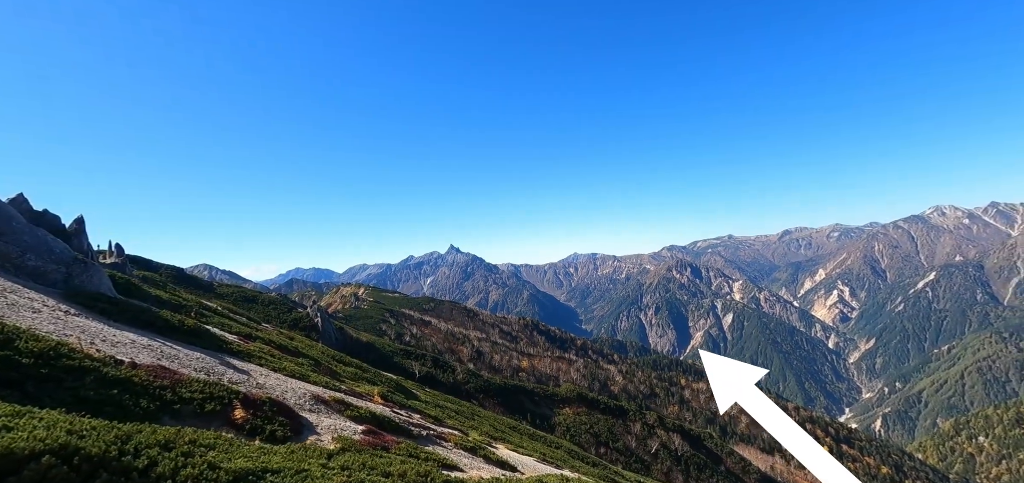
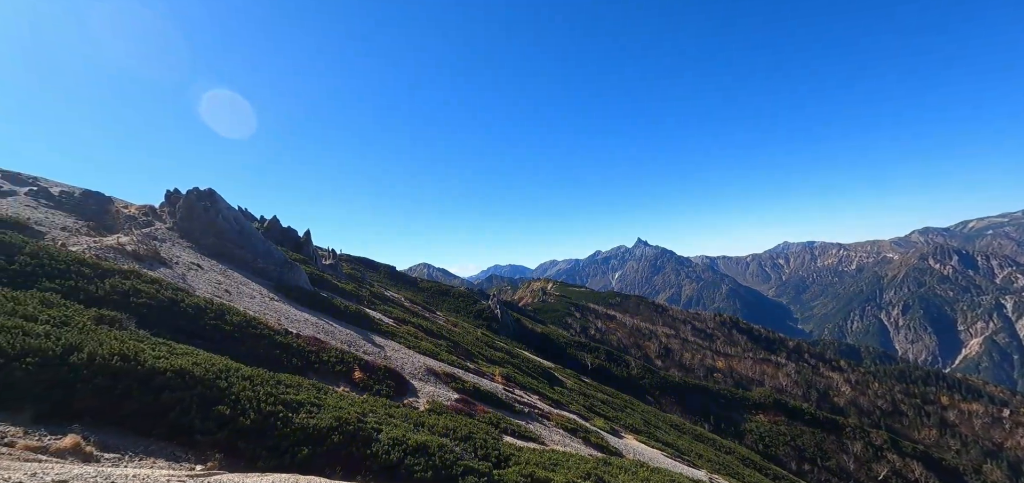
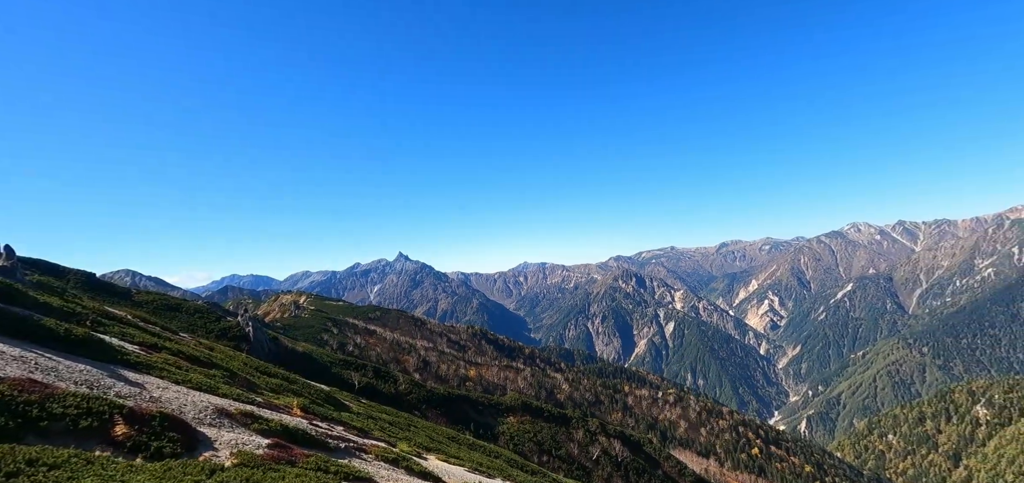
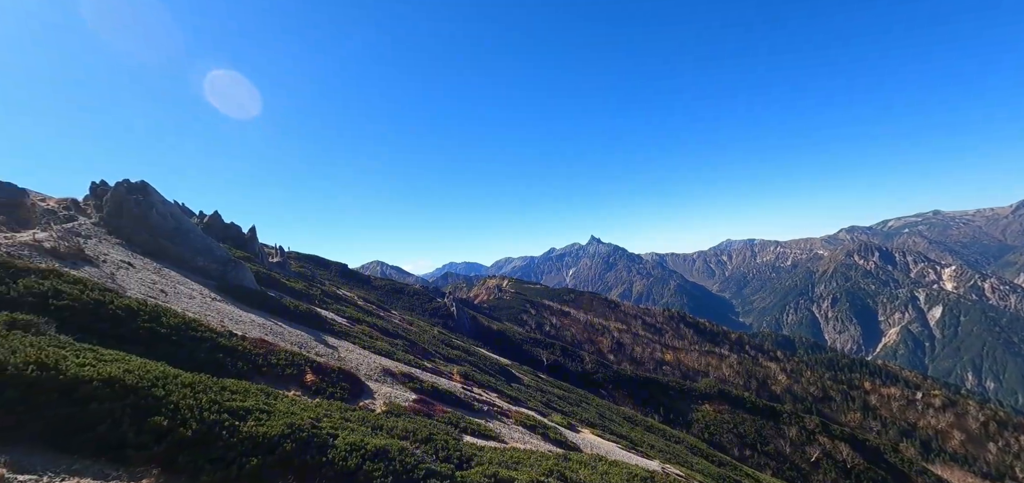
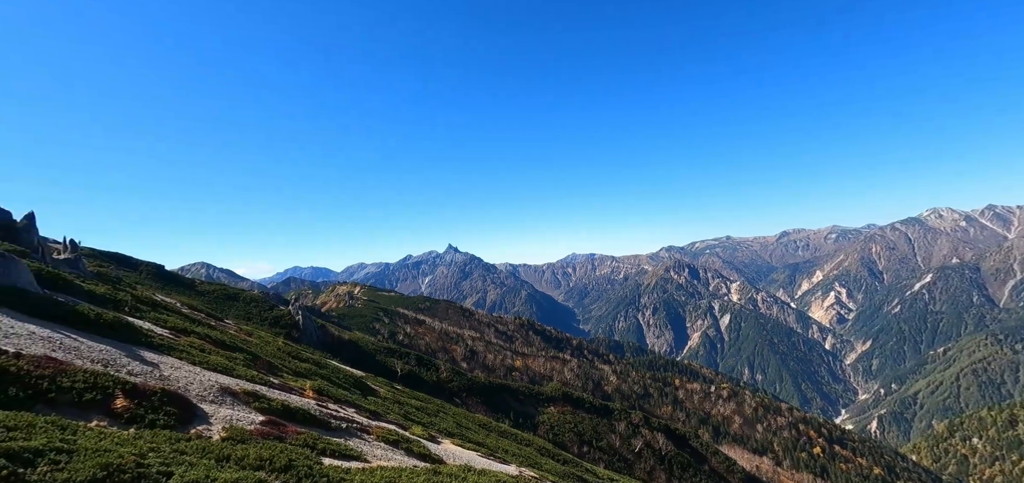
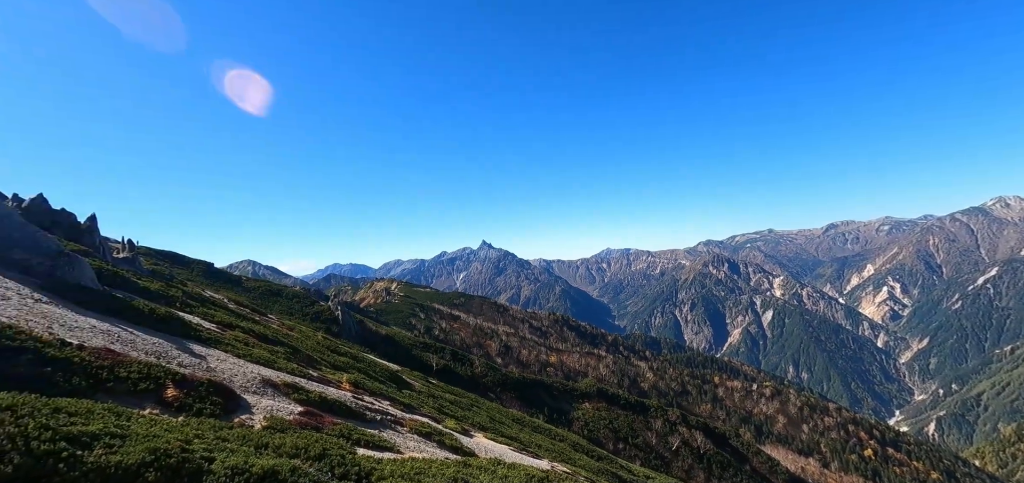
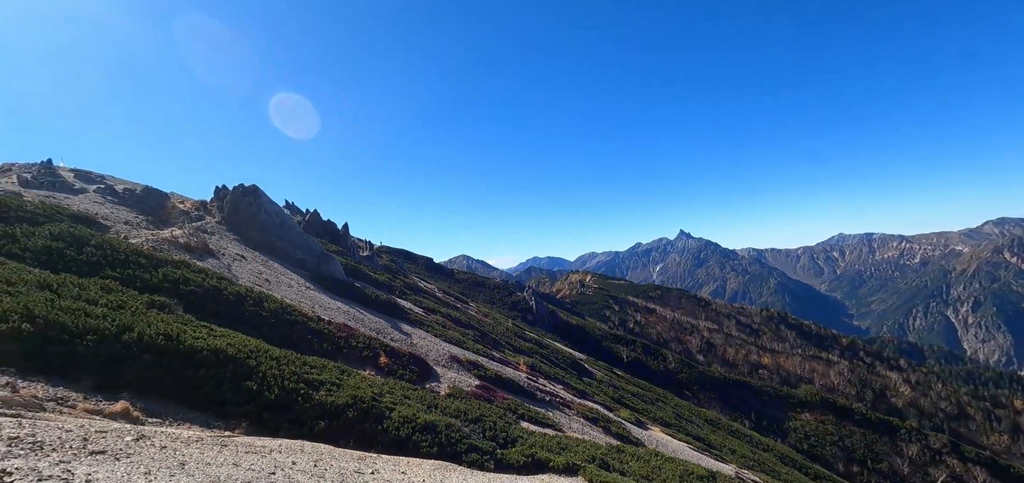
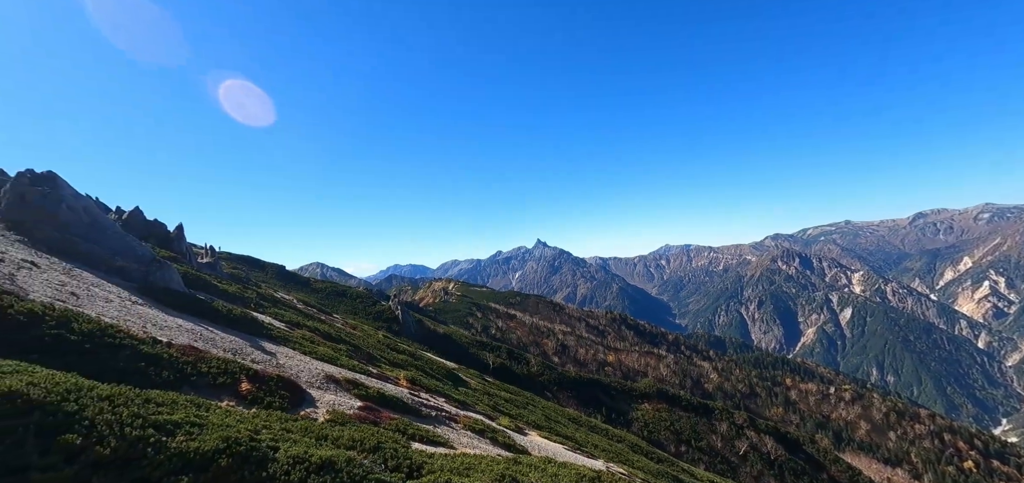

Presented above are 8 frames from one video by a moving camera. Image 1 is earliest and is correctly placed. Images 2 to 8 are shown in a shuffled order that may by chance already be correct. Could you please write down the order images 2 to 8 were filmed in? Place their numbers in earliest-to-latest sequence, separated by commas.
3, 5, 6, 8, 4, 2, 7
